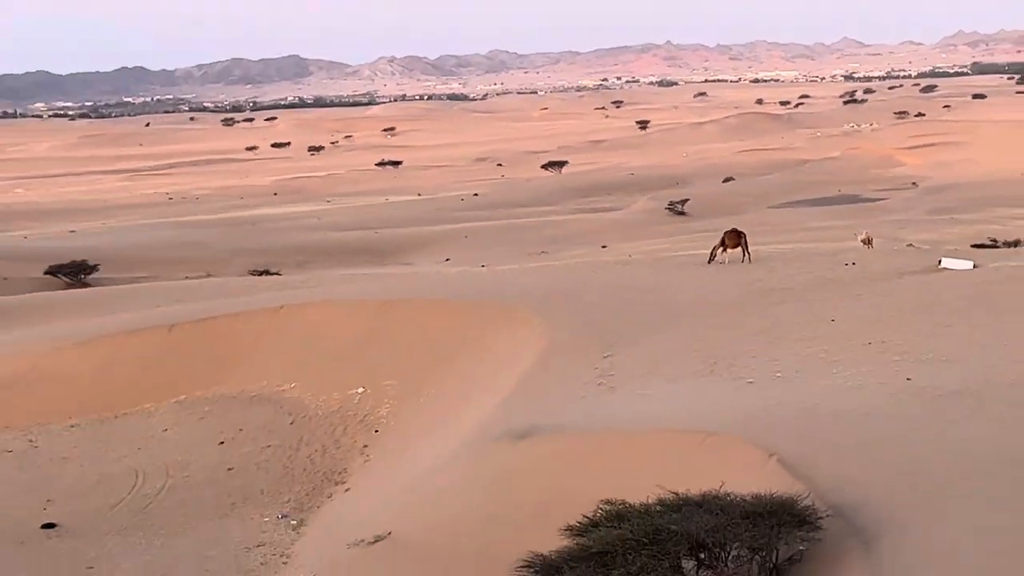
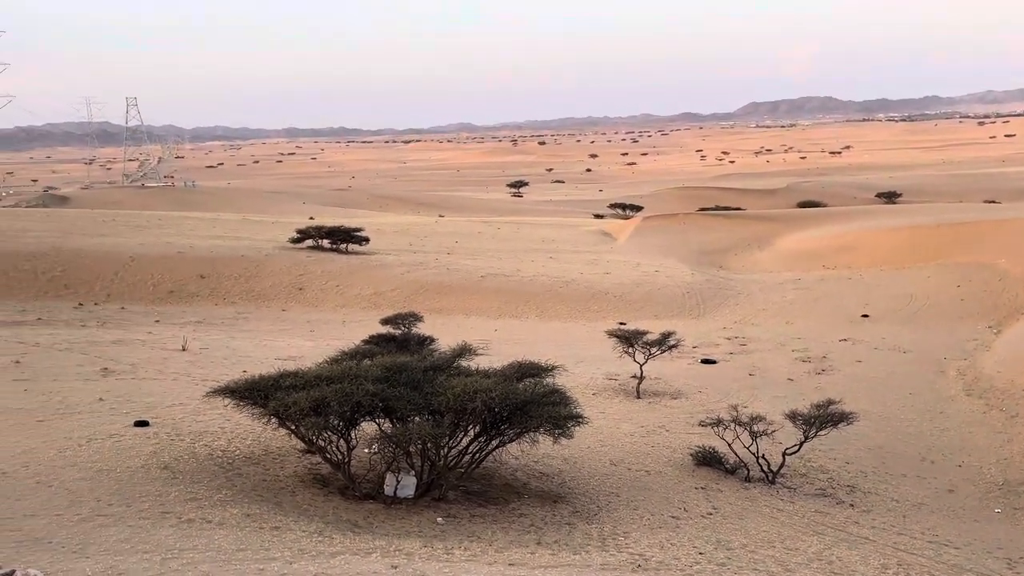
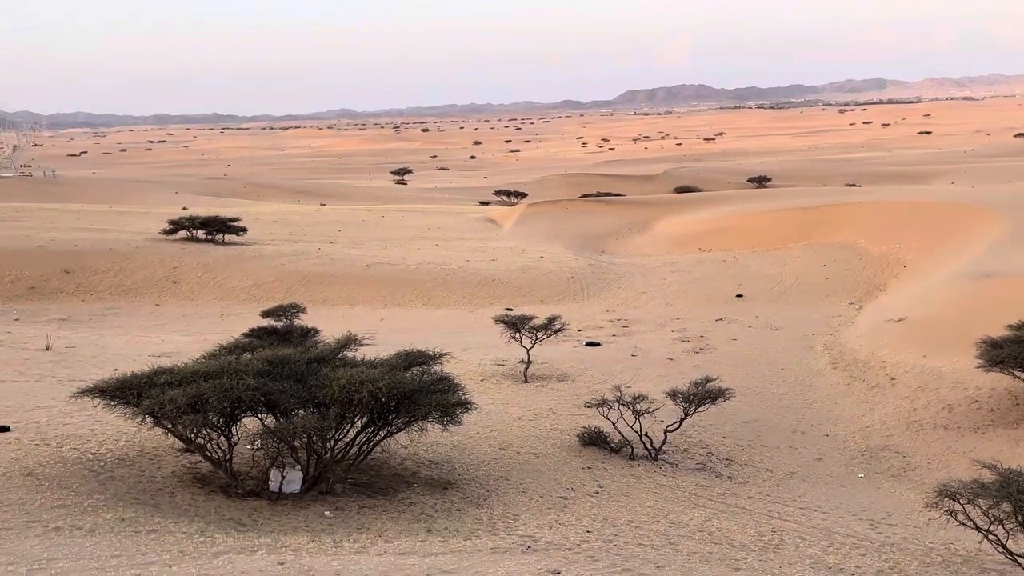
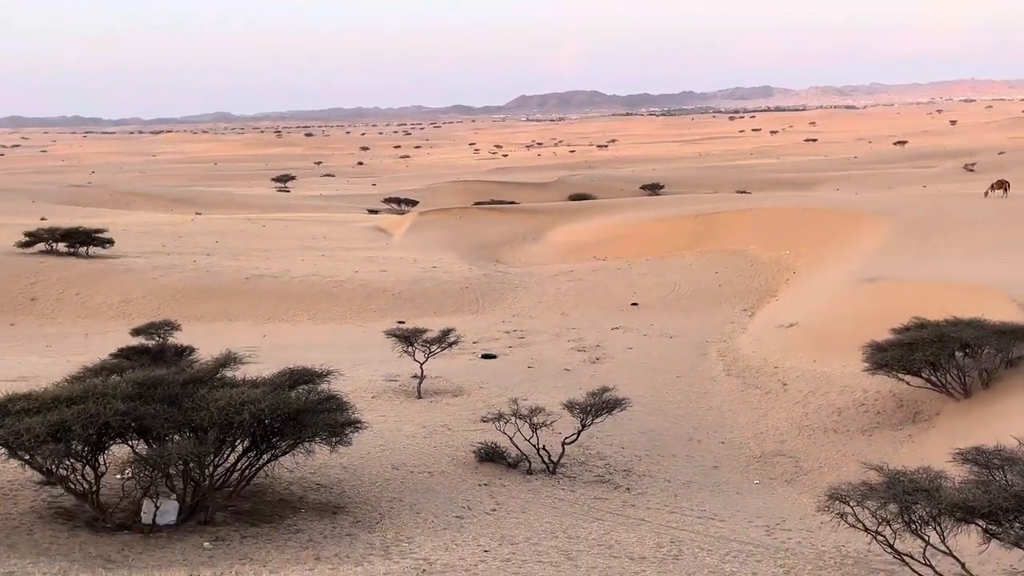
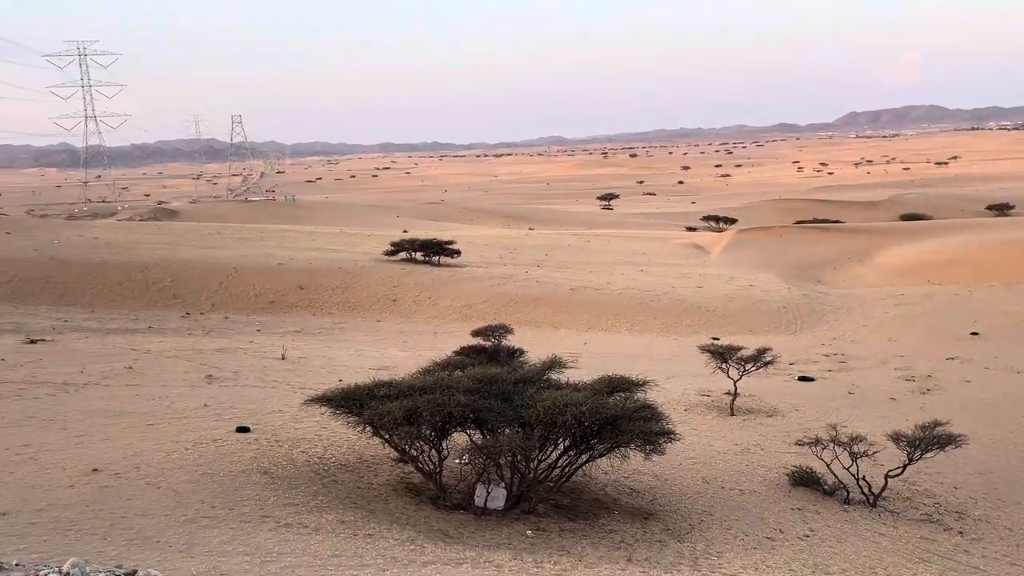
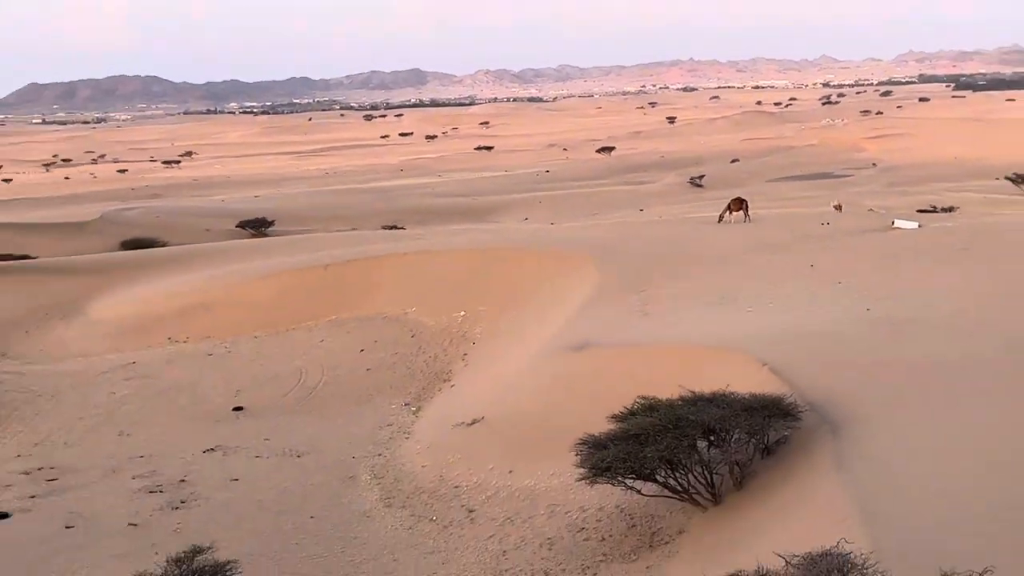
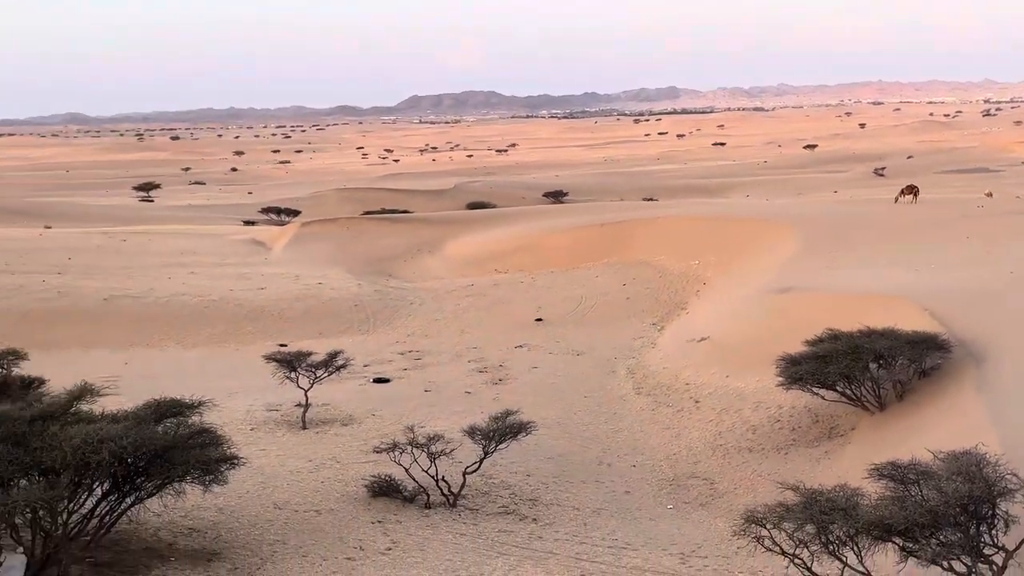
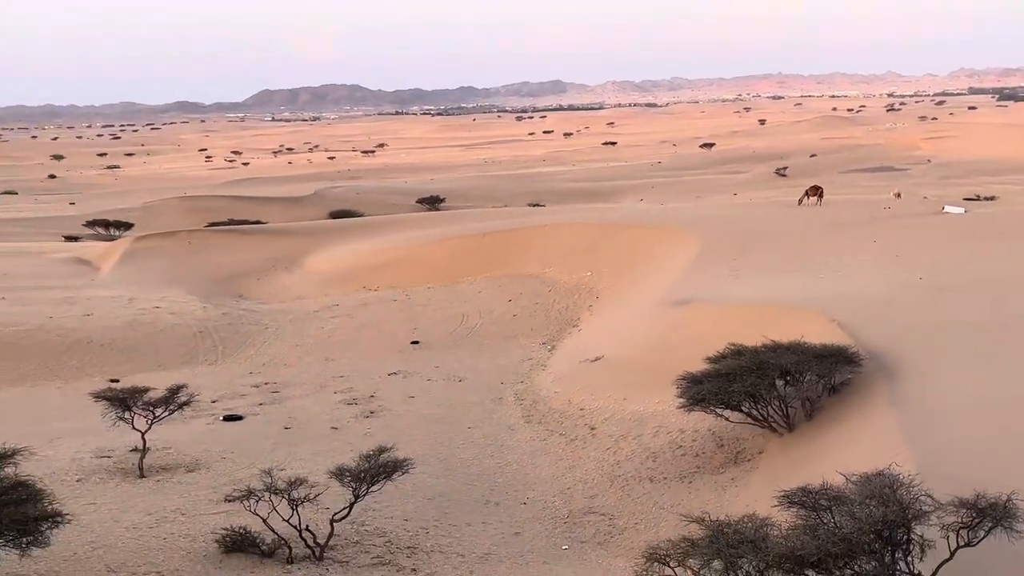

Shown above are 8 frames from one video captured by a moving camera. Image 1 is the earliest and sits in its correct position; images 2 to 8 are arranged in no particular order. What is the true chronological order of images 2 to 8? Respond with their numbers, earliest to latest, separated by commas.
6, 8, 7, 4, 3, 2, 5
